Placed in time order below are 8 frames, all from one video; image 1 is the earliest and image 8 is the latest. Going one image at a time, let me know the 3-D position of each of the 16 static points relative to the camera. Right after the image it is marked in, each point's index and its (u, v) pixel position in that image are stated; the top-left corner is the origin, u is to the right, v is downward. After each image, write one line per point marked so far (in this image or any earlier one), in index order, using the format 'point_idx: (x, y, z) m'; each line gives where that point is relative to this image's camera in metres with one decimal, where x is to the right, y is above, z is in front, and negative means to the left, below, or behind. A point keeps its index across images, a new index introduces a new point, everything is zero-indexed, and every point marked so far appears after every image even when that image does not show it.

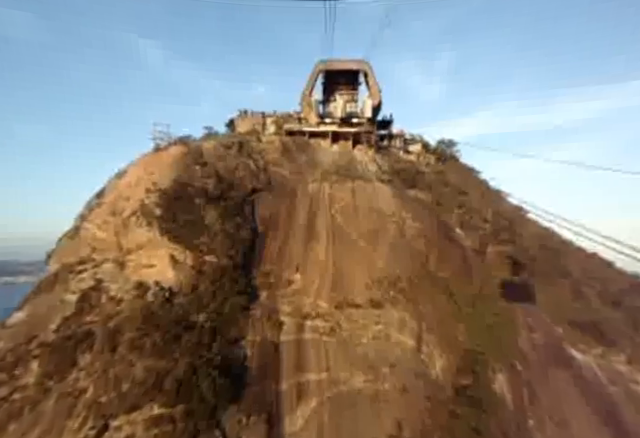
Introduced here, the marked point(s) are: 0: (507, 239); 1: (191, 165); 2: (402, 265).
0: (+10.9, -1.3, +19.4) m
1: (-6.3, +2.6, +15.9) m
2: (+3.8, -2.2, +15.3) m
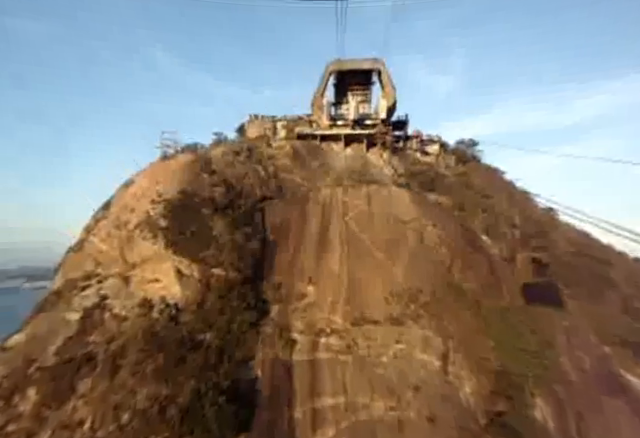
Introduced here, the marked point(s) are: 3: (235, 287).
0: (+11.7, -1.5, +18.0) m
1: (-5.7, +2.2, +15.3) m
2: (+4.4, -2.5, +14.2) m
3: (-3.3, -2.6, +12.5) m
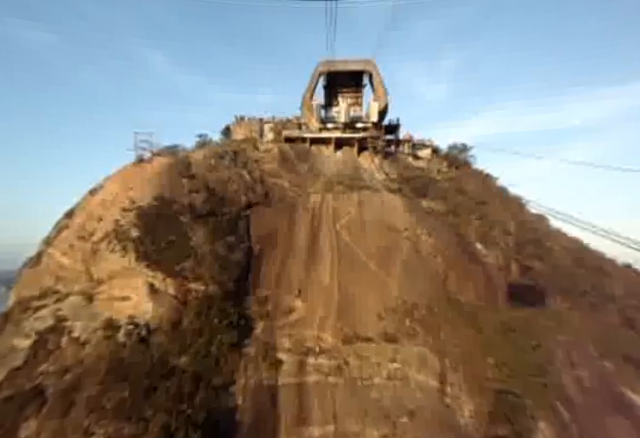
0: (+11.1, -1.9, +17.4) m
1: (-6.2, +1.8, +14.2) m
2: (+4.0, -2.9, +13.3) m
3: (-3.7, -2.9, +11.4) m
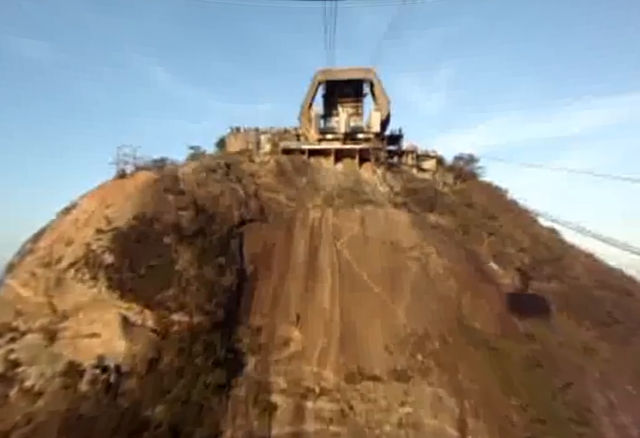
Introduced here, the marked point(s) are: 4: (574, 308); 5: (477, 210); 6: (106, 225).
0: (+11.1, -2.7, +16.0) m
1: (-6.3, +1.0, +13.0) m
2: (+4.0, -3.6, +11.9) m
3: (-3.7, -3.6, +10.0) m
4: (+11.3, -4.0, +14.5) m
5: (+9.2, +0.5, +19.1) m
6: (-7.3, -0.2, +11.2) m
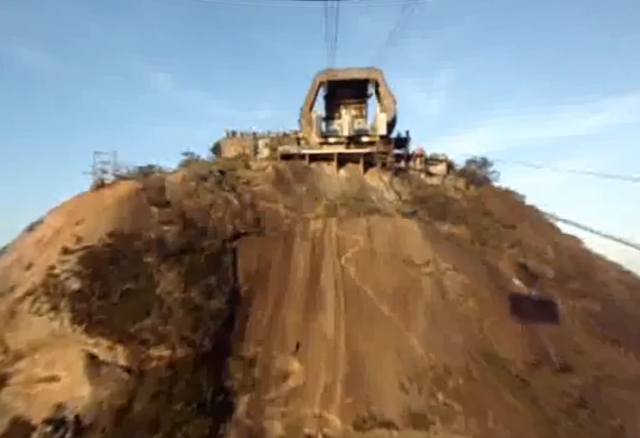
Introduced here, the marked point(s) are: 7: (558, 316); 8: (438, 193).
0: (+11.3, -3.2, +14.4) m
1: (-6.2, +0.5, +11.6) m
2: (+4.0, -4.0, +10.4) m
3: (-3.6, -4.1, +8.5) m
4: (+11.4, -4.4, +12.9) m
5: (+9.3, 0.0, +17.6) m
6: (-7.2, -0.7, +9.8) m
7: (+9.6, -4.0, +13.2) m
8: (+6.8, +1.5, +18.8) m
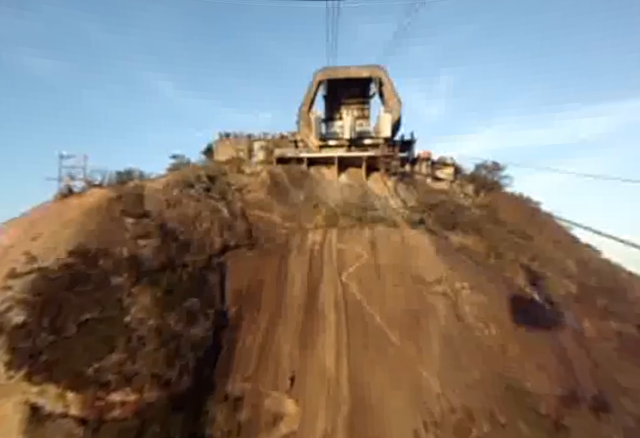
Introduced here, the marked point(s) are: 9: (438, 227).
0: (+11.2, -3.6, +12.9) m
1: (-6.2, +0.1, +10.1) m
2: (+4.0, -4.4, +8.9) m
3: (-3.7, -4.4, +7.0) m
4: (+11.3, -4.8, +11.4) m
5: (+9.3, -0.5, +16.1) m
6: (-7.3, -1.1, +8.3) m
7: (+9.5, -4.4, +11.7) m
8: (+6.8, +1.0, +17.3) m
9: (+5.5, -0.4, +15.0) m
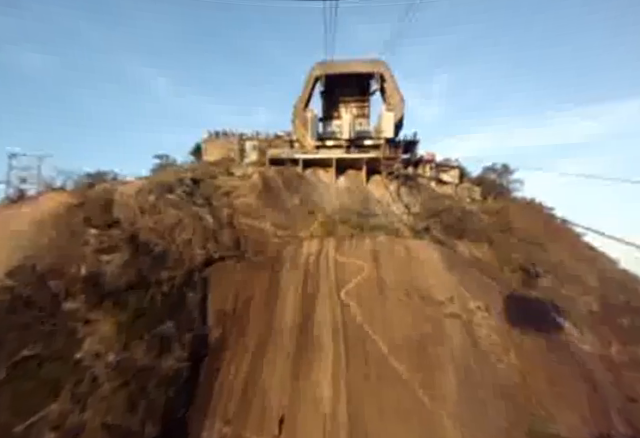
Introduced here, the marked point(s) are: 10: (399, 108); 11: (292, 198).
0: (+11.0, -4.0, +11.5) m
1: (-6.4, -0.2, +8.7) m
2: (+3.9, -4.7, +7.5) m
3: (-3.8, -4.7, +5.6) m
4: (+11.2, -5.2, +10.0) m
5: (+9.1, -0.8, +14.8) m
6: (-7.4, -1.4, +6.8) m
7: (+9.3, -4.8, +10.3) m
8: (+6.6, +0.6, +16.0) m
9: (+5.3, -0.7, +13.7) m
10: (+4.5, +6.3, +18.7) m
11: (-1.2, +0.9, +14.2) m
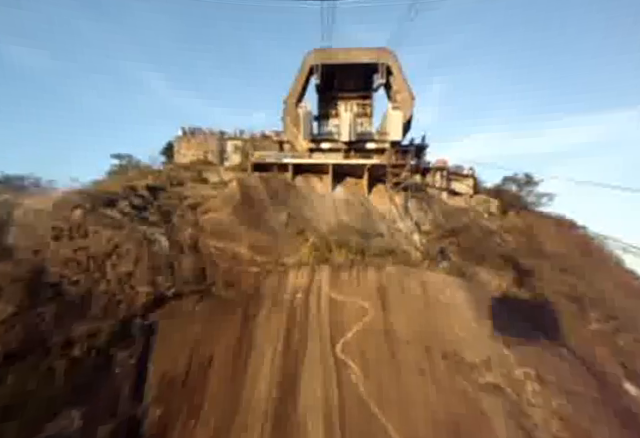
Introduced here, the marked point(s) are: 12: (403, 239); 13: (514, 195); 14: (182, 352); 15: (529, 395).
0: (+10.7, -4.9, +8.9) m
1: (-6.6, -0.8, +5.7) m
2: (+3.6, -5.5, +4.7) m
3: (-4.0, -5.3, +2.6) m
4: (+10.9, -6.0, +7.3) m
5: (+8.8, -1.7, +12.1) m
6: (-7.6, -1.9, +3.9) m
7: (+9.0, -5.6, +7.6) m
8: (+6.3, -0.2, +13.3) m
9: (+5.0, -1.5, +10.9) m
10: (+4.3, +5.5, +16.0) m
11: (-1.5, +0.2, +11.3) m
12: (+3.0, -0.7, +11.5) m
13: (+9.8, +1.2, +16.4) m
14: (-3.0, -2.9, +7.0) m
15: (+4.6, -3.8, +7.0) m
